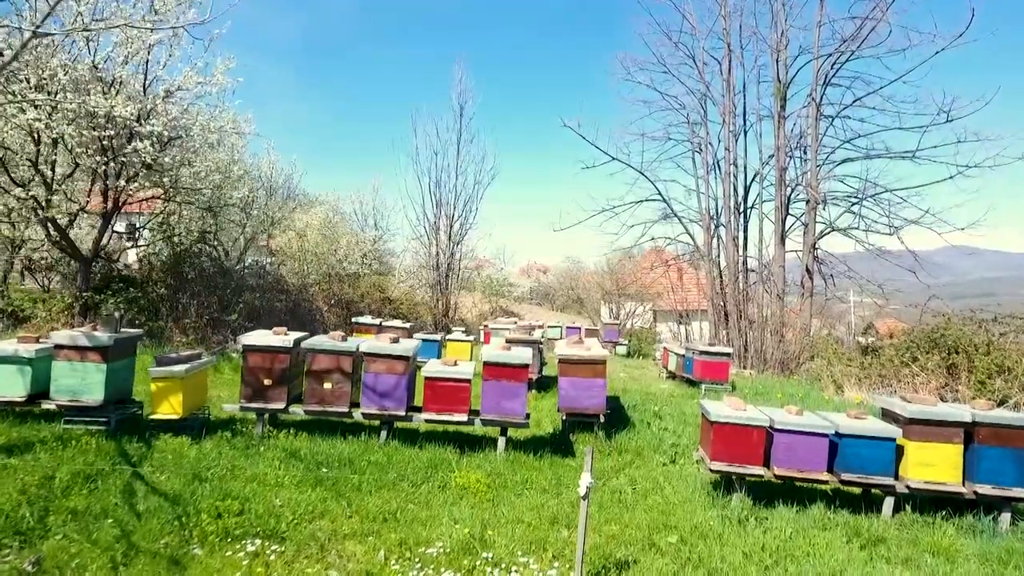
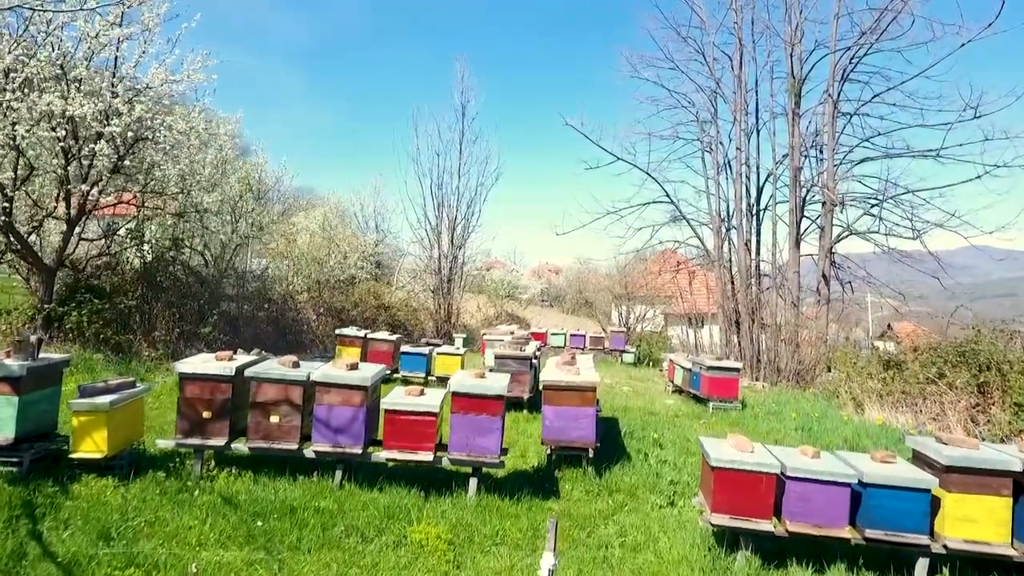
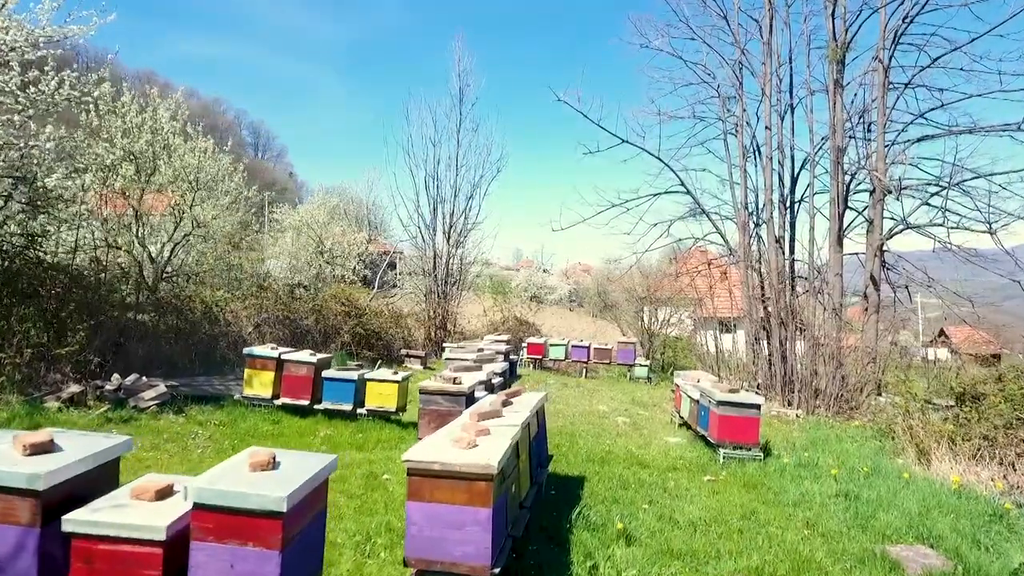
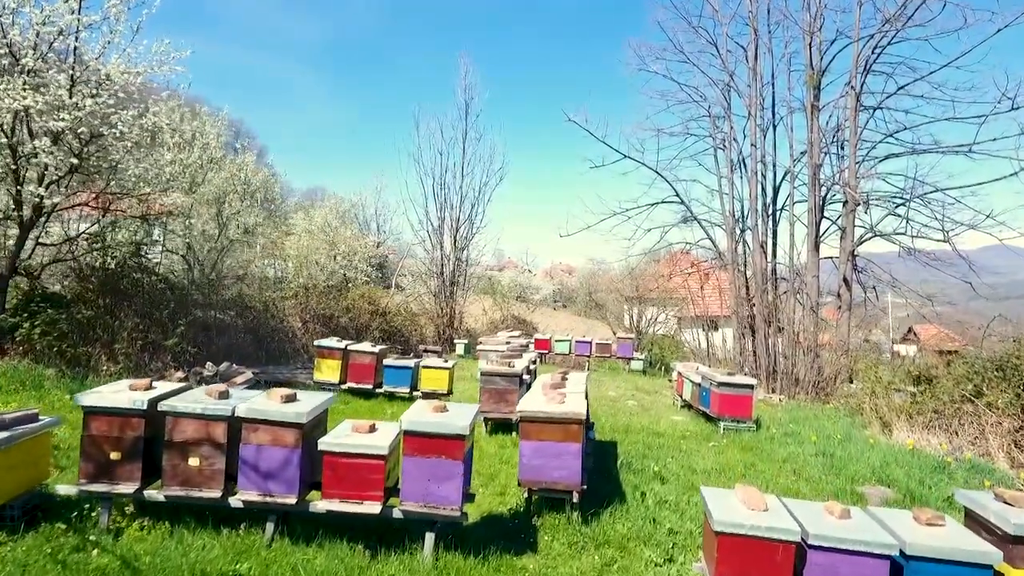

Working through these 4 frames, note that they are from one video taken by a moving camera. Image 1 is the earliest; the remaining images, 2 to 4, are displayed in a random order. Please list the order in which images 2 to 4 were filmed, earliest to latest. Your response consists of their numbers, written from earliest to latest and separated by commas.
2, 4, 3
